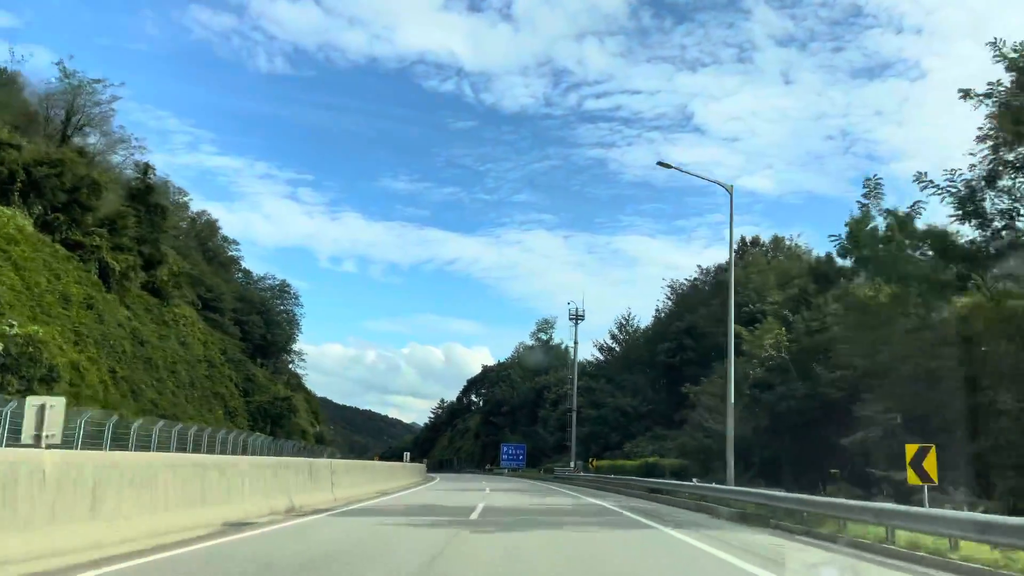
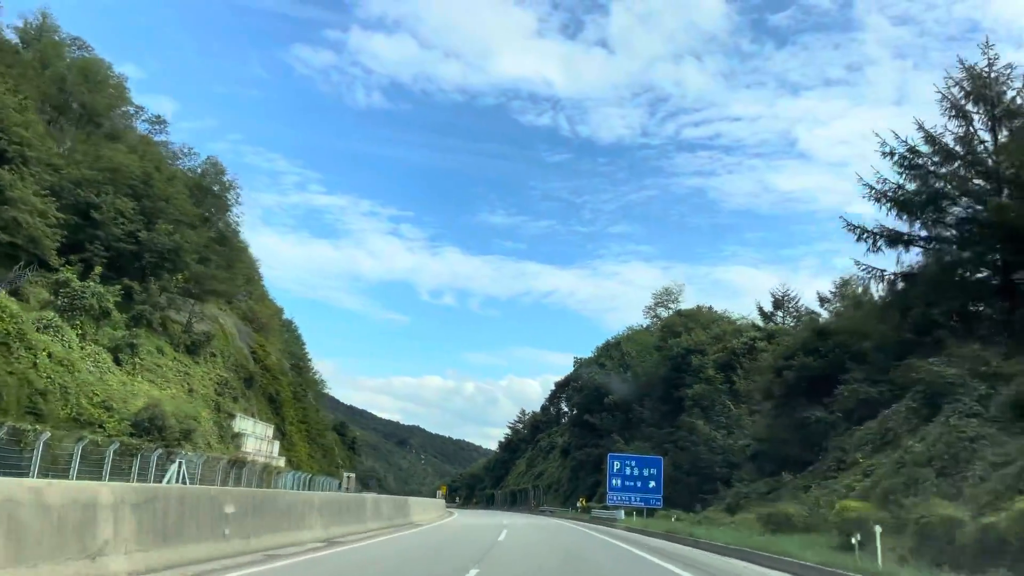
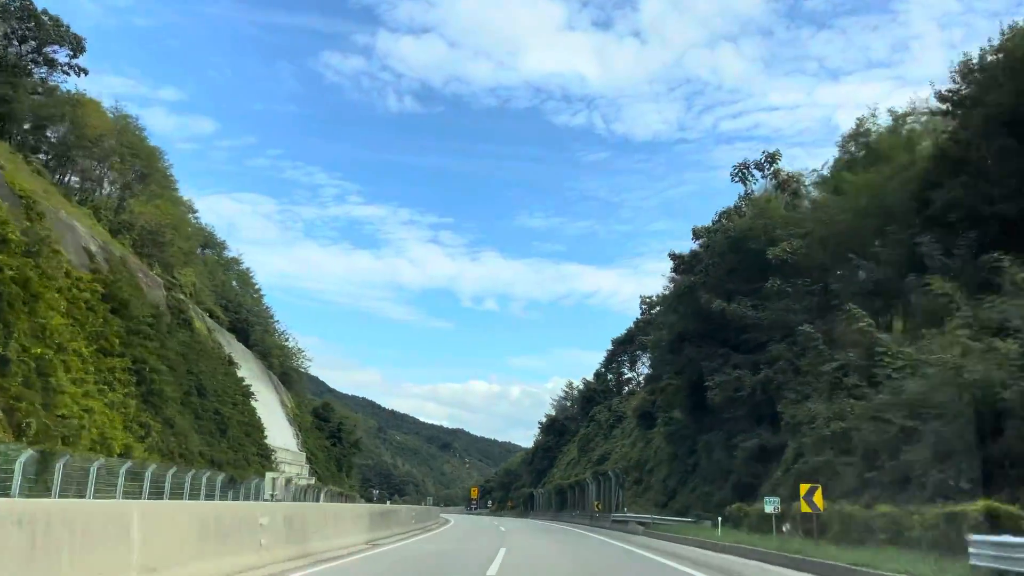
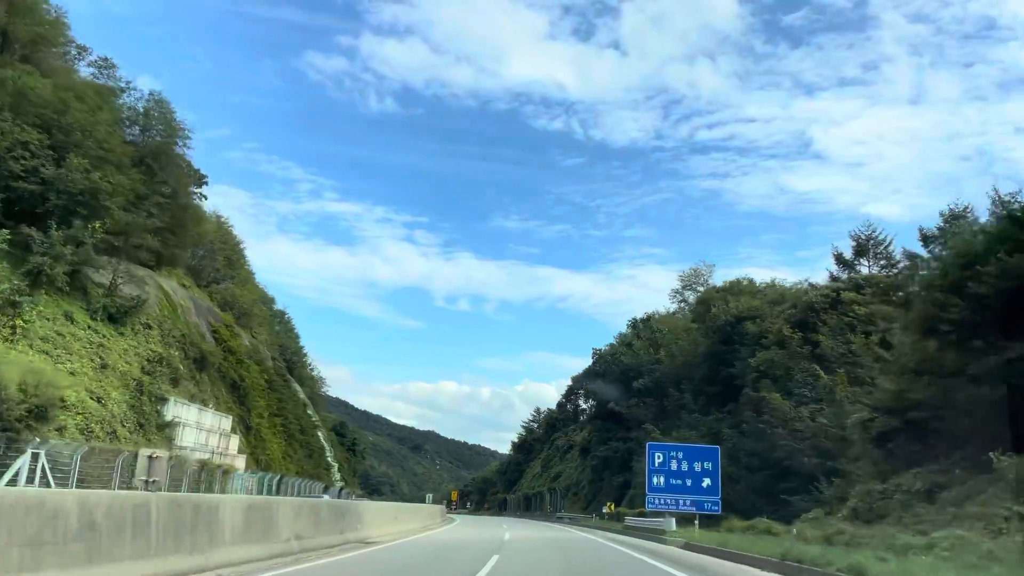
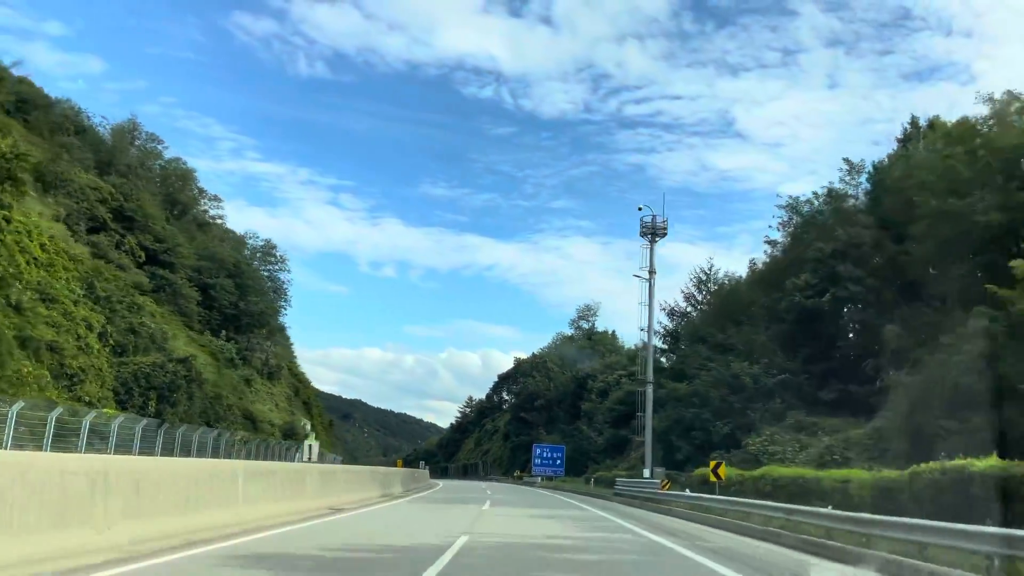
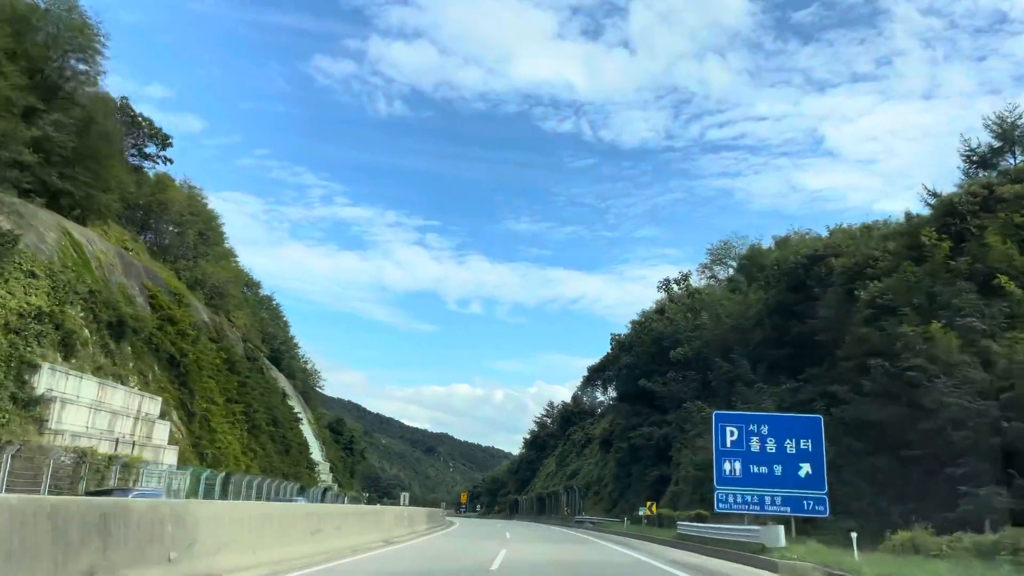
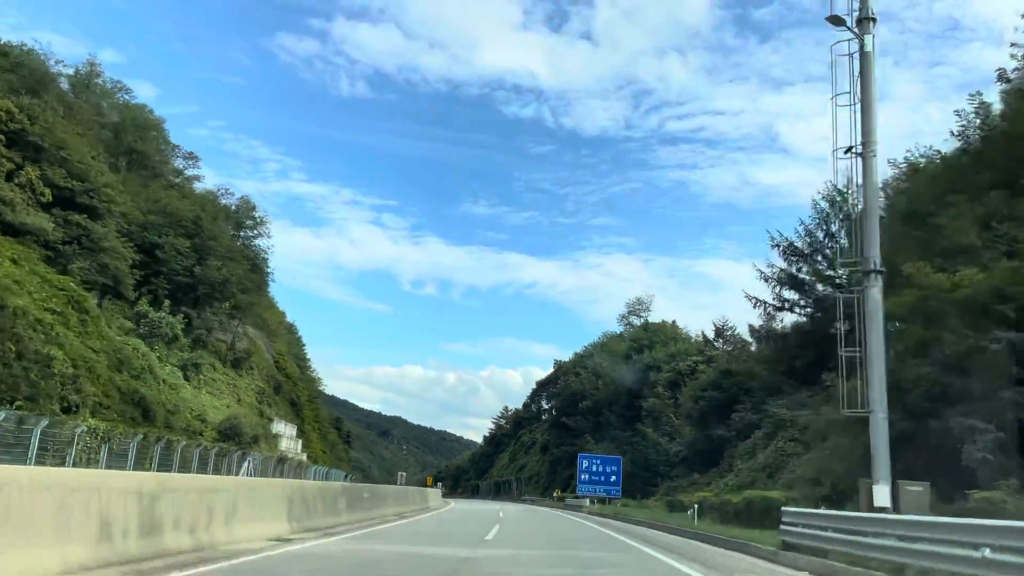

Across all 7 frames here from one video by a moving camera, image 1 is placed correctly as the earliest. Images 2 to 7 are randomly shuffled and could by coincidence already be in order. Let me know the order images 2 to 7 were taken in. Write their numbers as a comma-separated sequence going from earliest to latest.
5, 7, 2, 4, 6, 3
